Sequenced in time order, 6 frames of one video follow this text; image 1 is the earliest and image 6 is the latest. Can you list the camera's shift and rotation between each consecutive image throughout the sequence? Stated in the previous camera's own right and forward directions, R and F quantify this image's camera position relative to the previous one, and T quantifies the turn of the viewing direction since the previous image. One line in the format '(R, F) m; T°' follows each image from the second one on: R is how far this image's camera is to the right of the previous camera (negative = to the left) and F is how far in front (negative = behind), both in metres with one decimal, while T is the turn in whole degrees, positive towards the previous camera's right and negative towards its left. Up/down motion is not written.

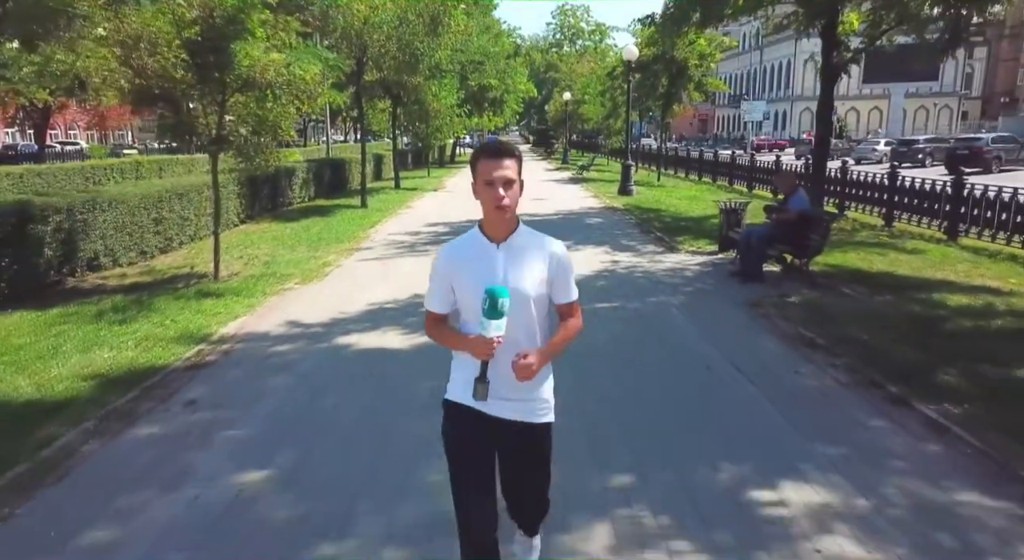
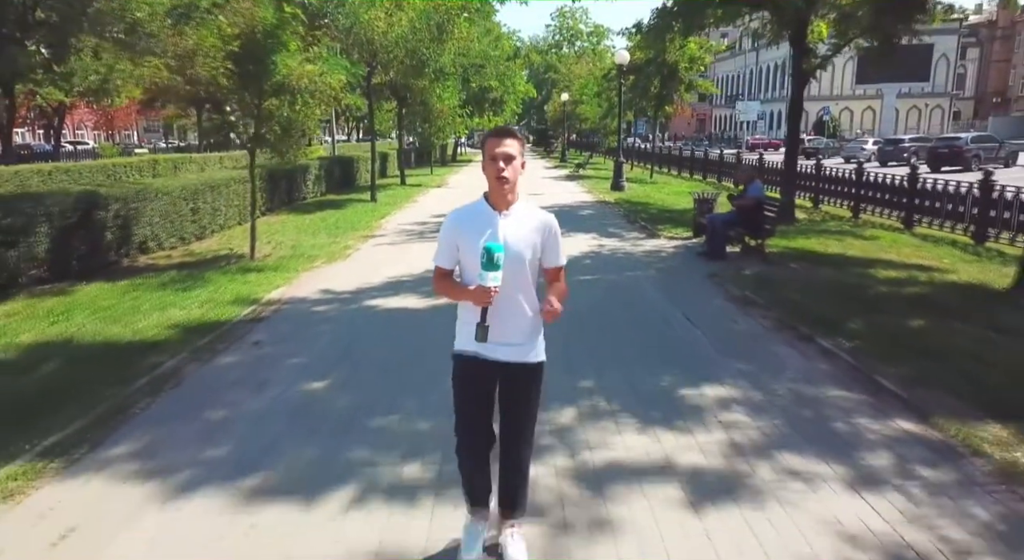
(0.0, -1.5) m; 0°
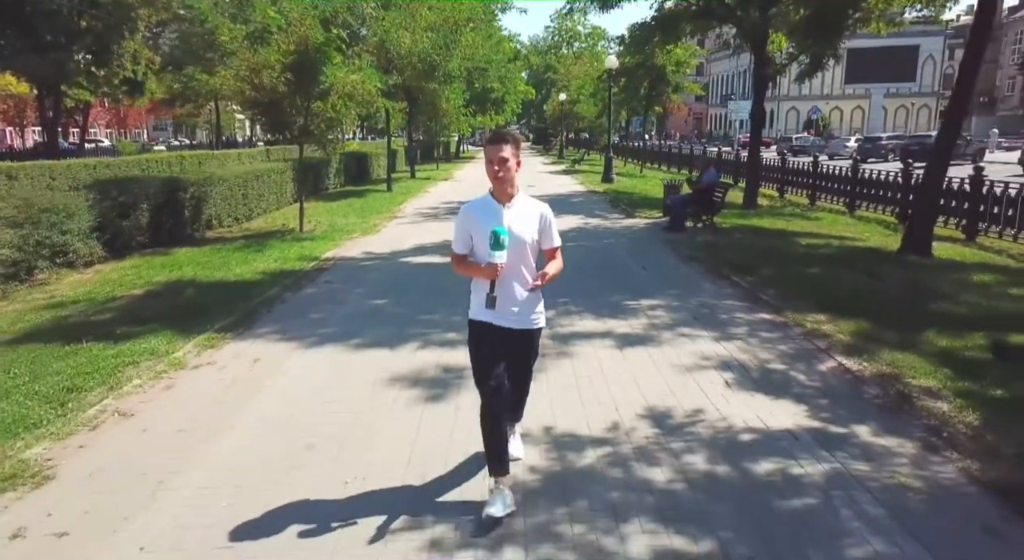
(0.0, -2.5) m; 0°
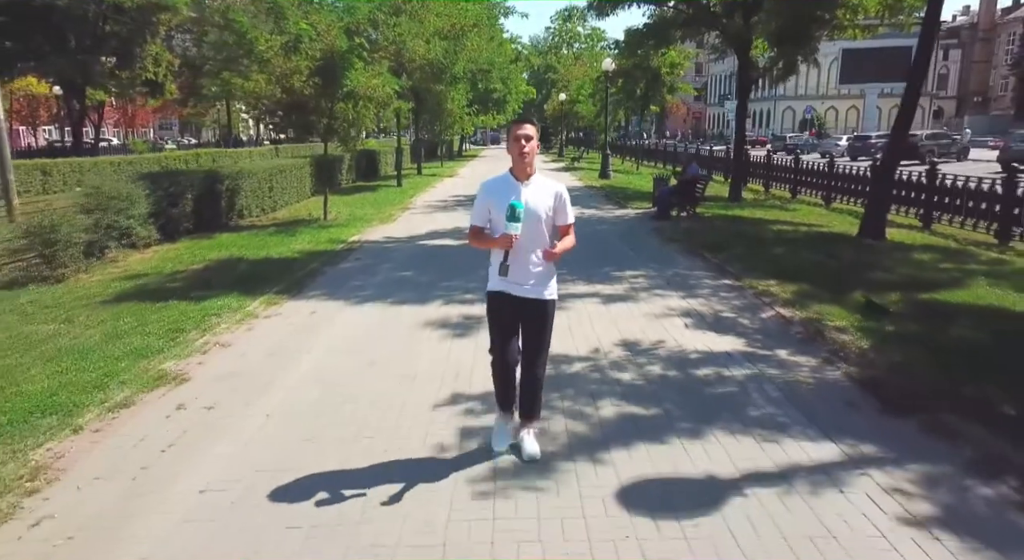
(-0.1, -1.5) m; 0°
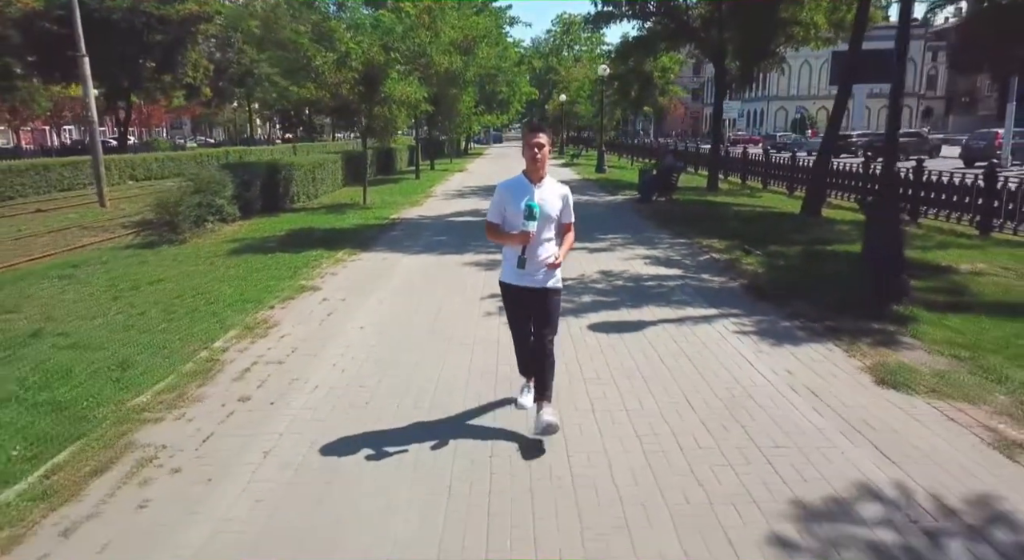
(-0.2, -3.0) m; 0°
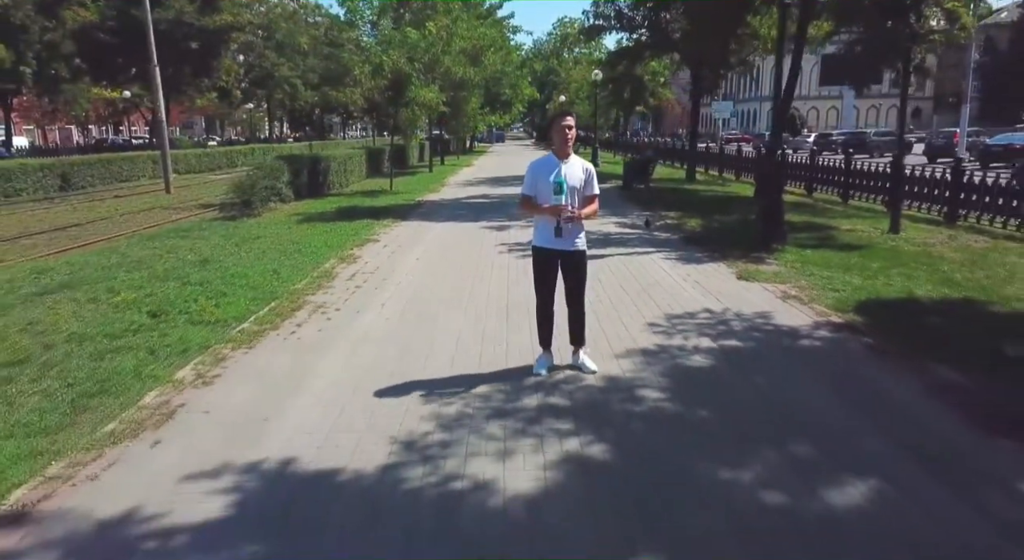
(-0.1, -3.3) m; 0°
